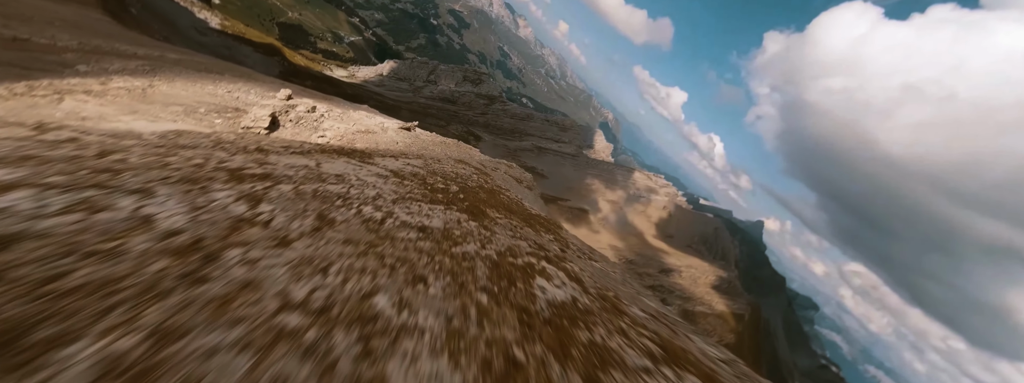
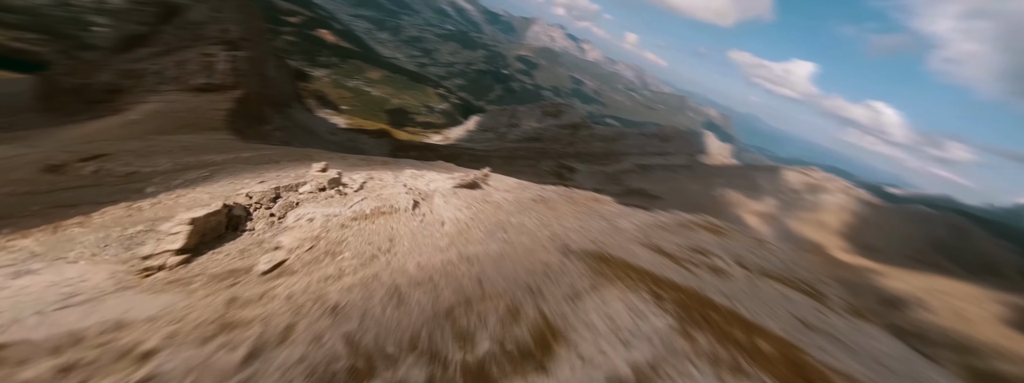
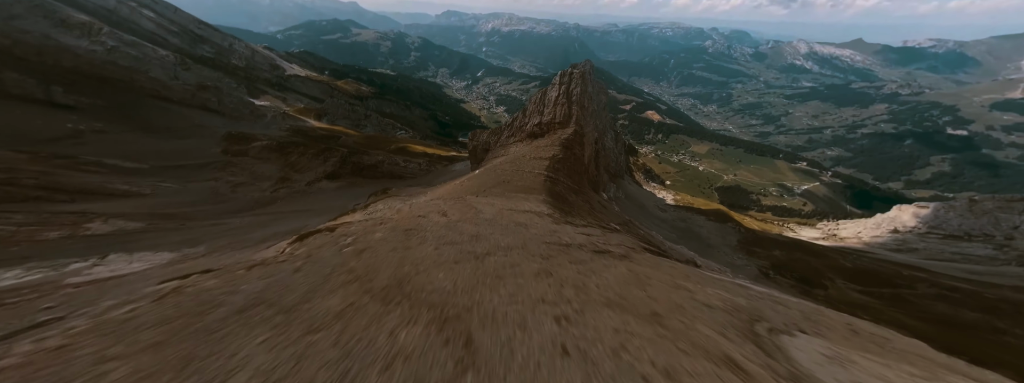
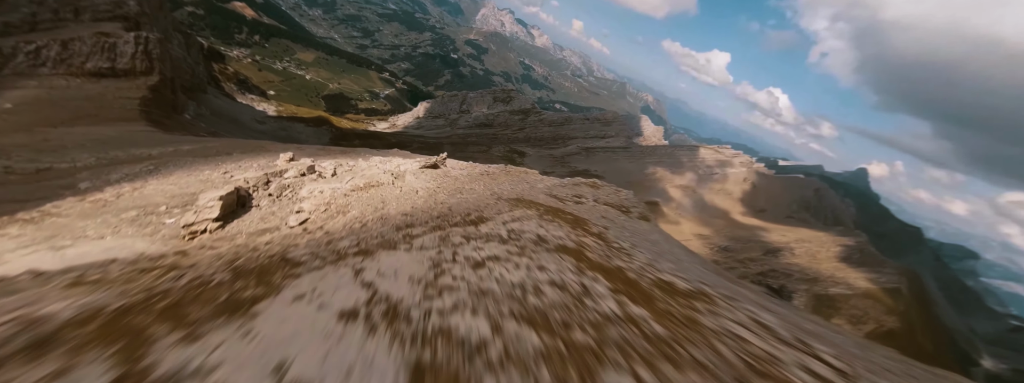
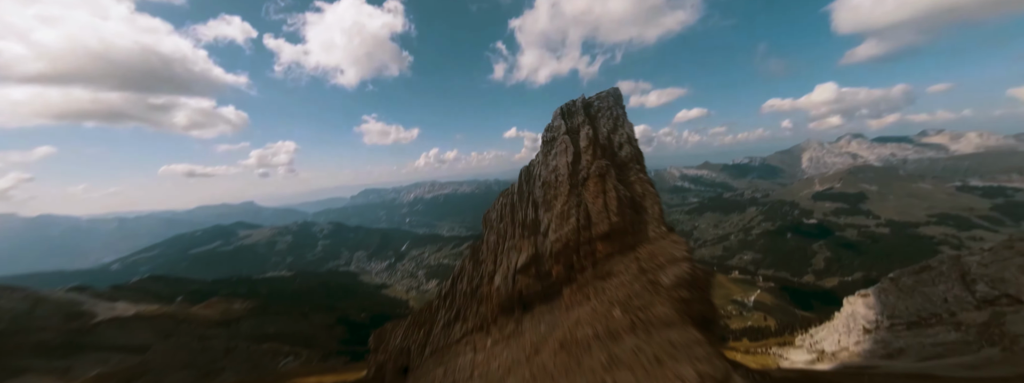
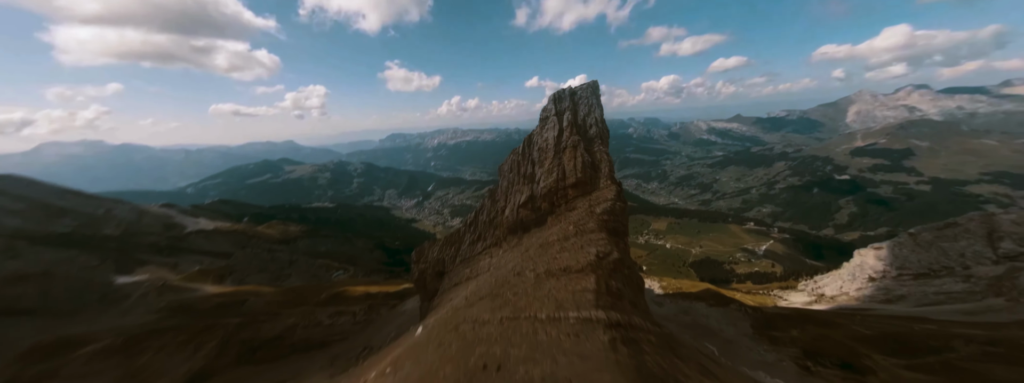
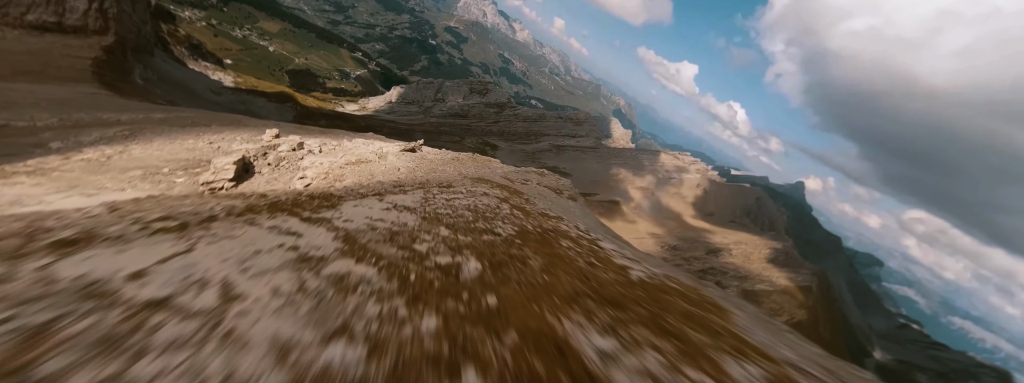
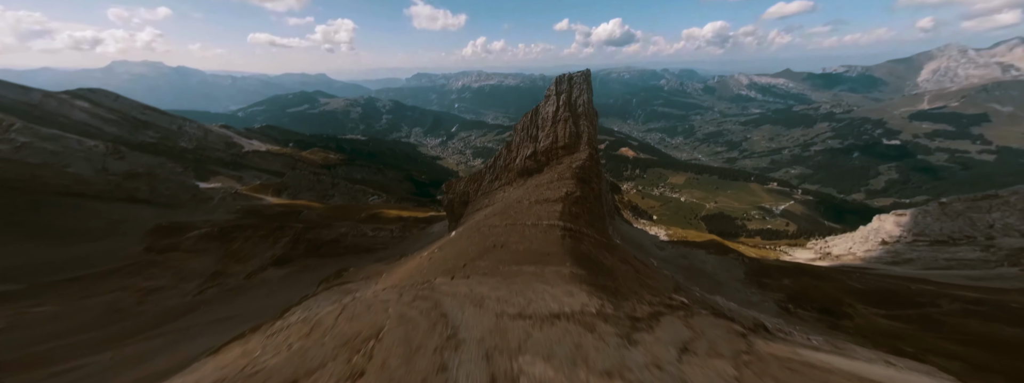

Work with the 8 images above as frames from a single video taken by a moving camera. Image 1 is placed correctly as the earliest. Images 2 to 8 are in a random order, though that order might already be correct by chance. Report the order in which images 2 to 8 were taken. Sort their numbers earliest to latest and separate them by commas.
7, 4, 2, 3, 8, 6, 5
